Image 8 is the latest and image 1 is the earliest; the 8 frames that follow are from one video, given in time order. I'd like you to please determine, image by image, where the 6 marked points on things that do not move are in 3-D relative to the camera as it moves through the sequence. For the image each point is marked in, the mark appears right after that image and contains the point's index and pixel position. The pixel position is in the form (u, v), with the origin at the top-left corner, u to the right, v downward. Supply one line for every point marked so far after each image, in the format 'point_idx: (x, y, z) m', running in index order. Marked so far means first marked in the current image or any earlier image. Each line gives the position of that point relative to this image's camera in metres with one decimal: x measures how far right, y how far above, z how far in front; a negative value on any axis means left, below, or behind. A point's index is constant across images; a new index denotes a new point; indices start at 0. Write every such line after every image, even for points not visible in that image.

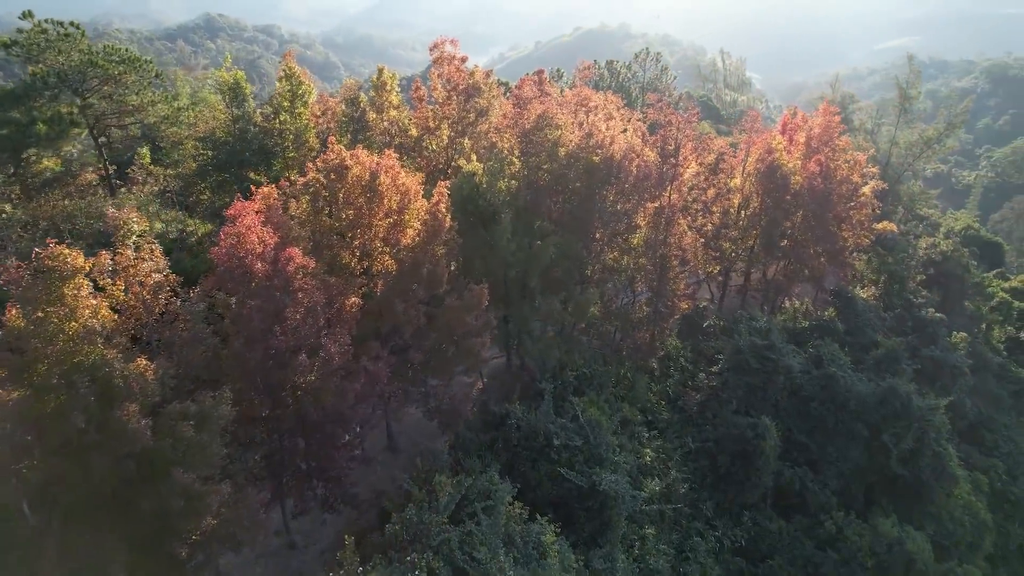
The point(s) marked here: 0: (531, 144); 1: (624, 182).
0: (+0.6, +4.2, +18.9) m
1: (+3.4, +3.2, +19.6) m
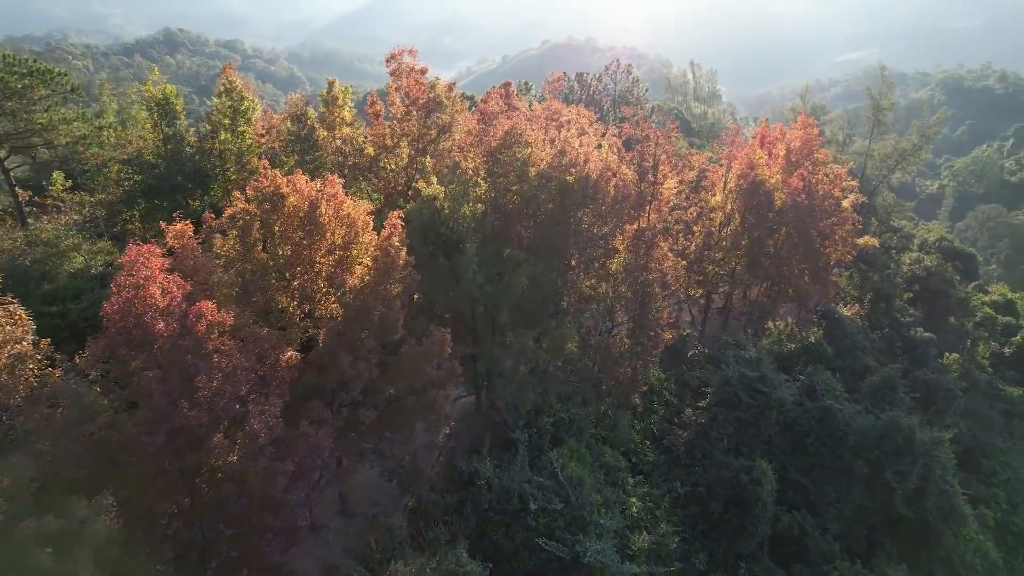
0: (-0.3, +3.3, +17.1) m
1: (+2.5, +2.3, +17.9) m
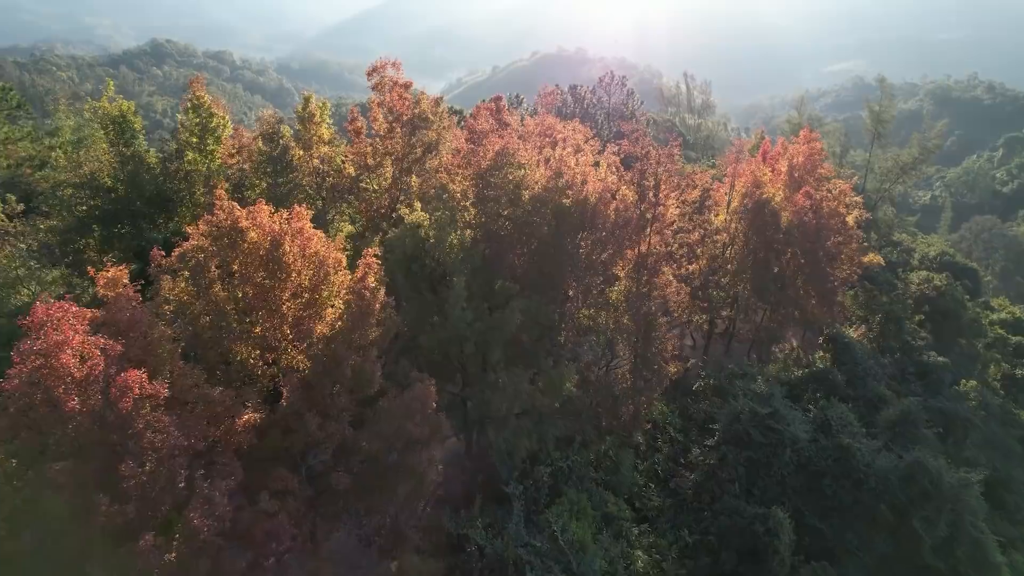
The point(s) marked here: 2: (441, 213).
0: (-0.6, +2.4, +15.7) m
1: (+2.3, +1.5, +16.5) m
2: (-1.6, +1.6, +14.5) m
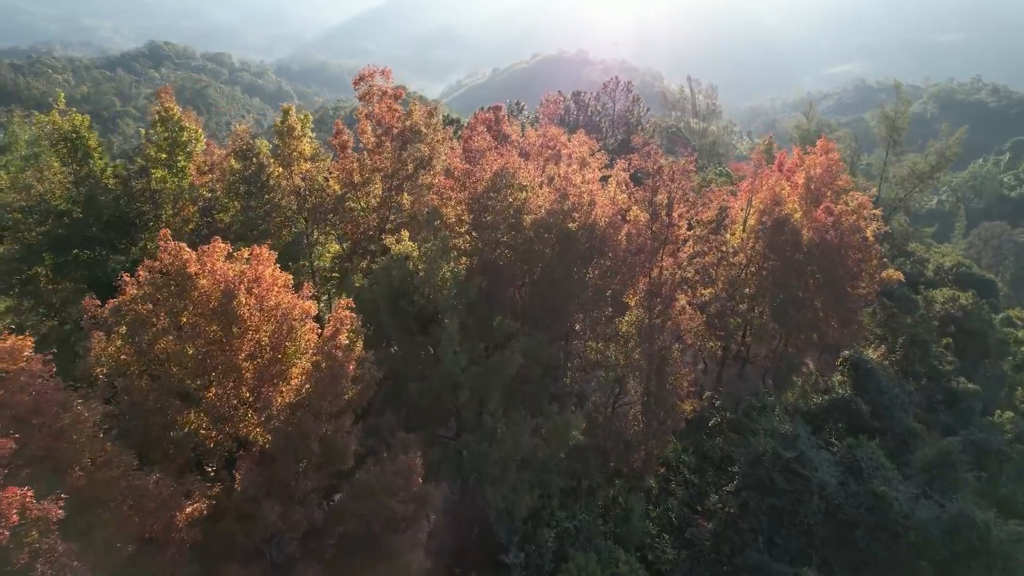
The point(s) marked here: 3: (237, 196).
0: (-0.6, +1.7, +14.0) m
1: (+2.3, +0.7, +14.8) m
2: (-1.6, +0.9, +12.9) m
3: (-6.7, +2.2, +15.6) m
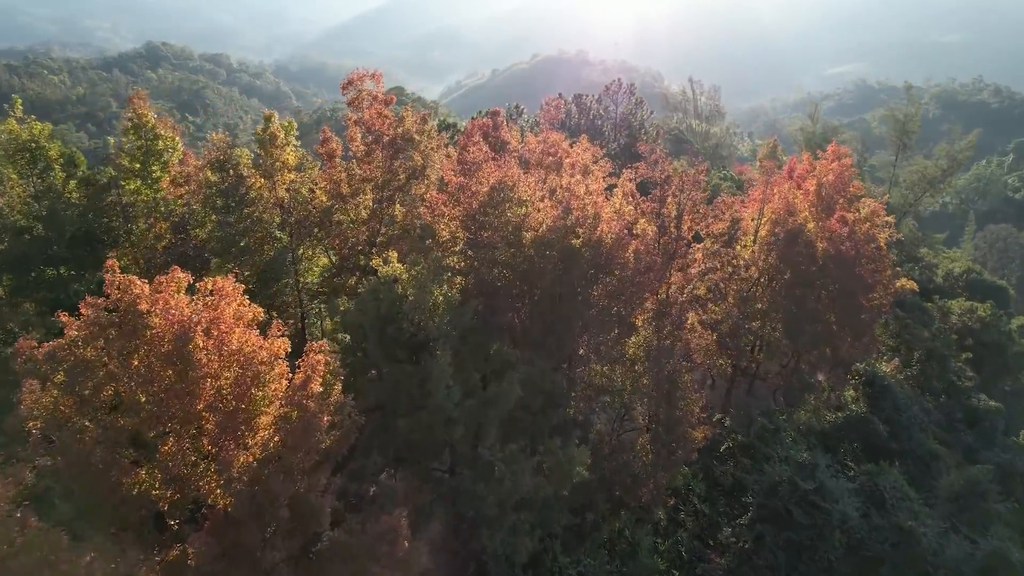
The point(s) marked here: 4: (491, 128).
0: (-0.6, +1.2, +12.9) m
1: (+2.2, +0.3, +13.7) m
2: (-1.7, +0.4, +11.8) m
3: (-6.8, +1.7, +14.5) m
4: (-0.6, +4.8, +19.5) m
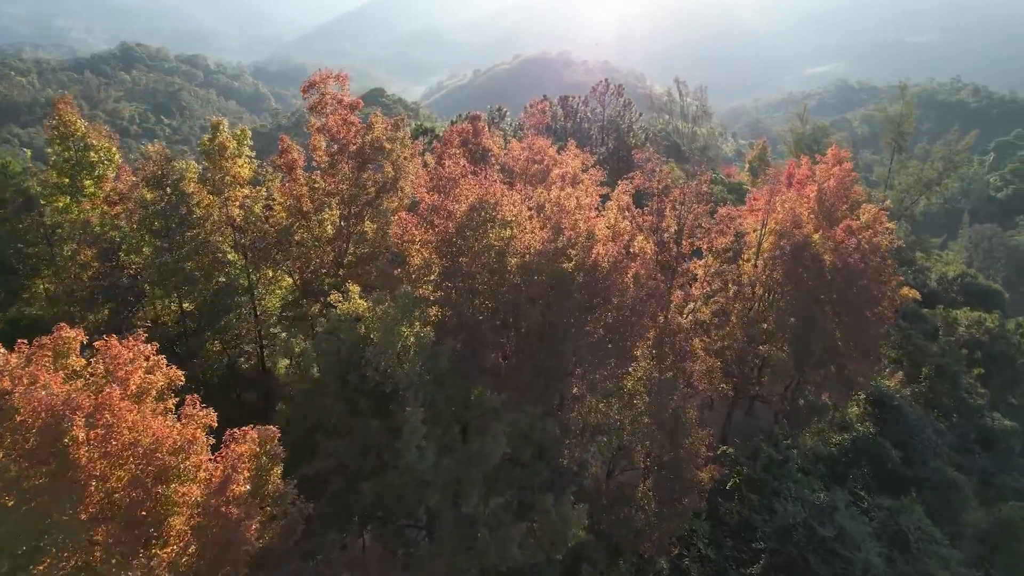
0: (-0.9, +0.6, +11.2) m
1: (+1.9, -0.3, +12.1) m
2: (-1.9, -0.2, +10.0) m
3: (-7.1, +1.1, +12.6) m
4: (-1.1, +4.2, +17.8) m
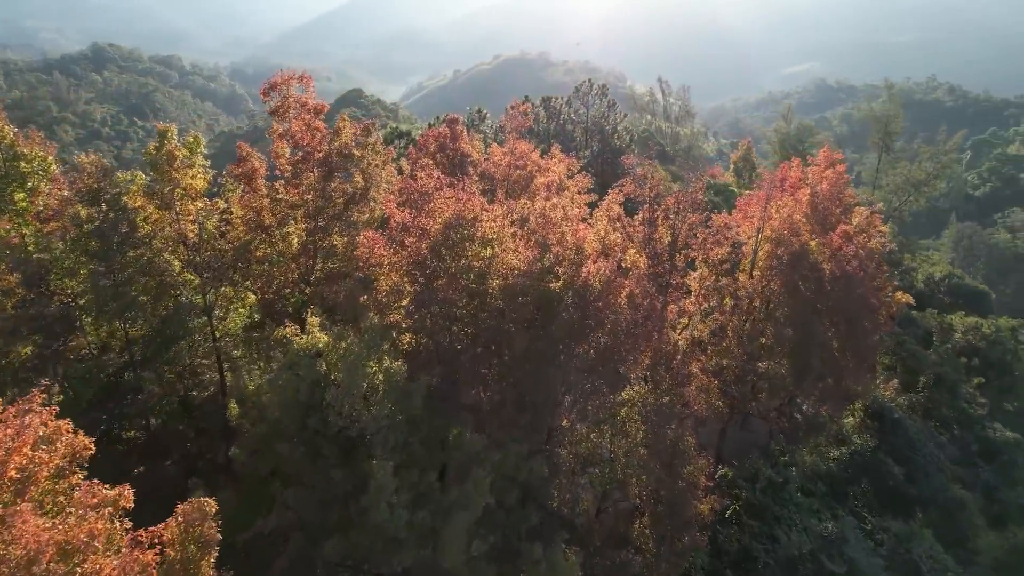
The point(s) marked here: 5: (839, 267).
0: (-1.2, +0.2, +10.0) m
1: (+1.6, -0.7, +11.0) m
2: (-2.2, -0.6, +8.8) m
3: (-7.4, +0.6, +11.3) m
4: (-1.6, +3.8, +16.6) m
5: (+8.8, +0.5, +17.0) m
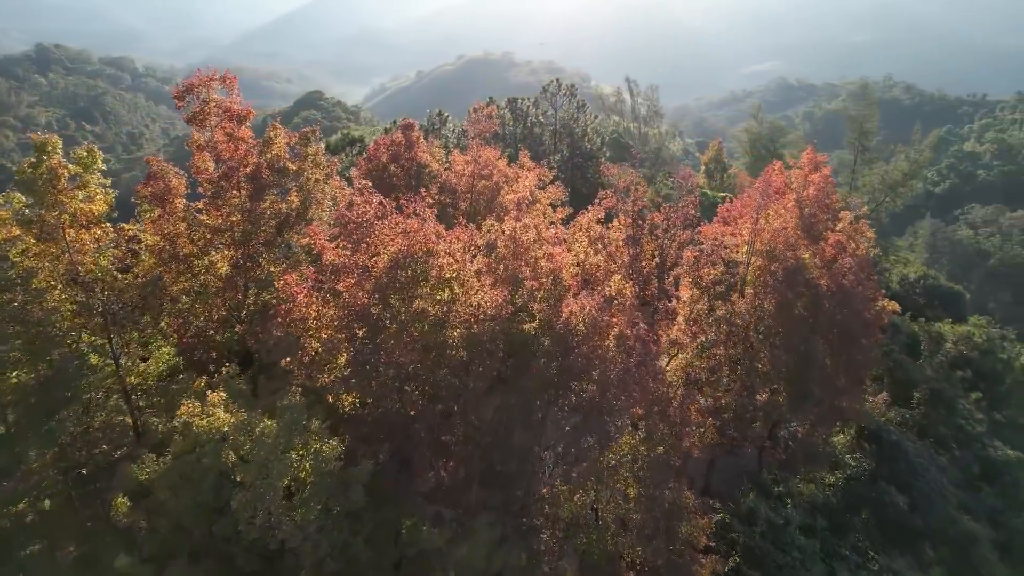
0: (-1.6, -0.4, +8.0) m
1: (+1.1, -1.2, +9.1) m
2: (-2.5, -1.3, +6.8) m
3: (-7.9, -0.2, +9.0) m
4: (-2.5, +3.2, +14.5) m
5: (+8.0, 0.0, +15.5) m
